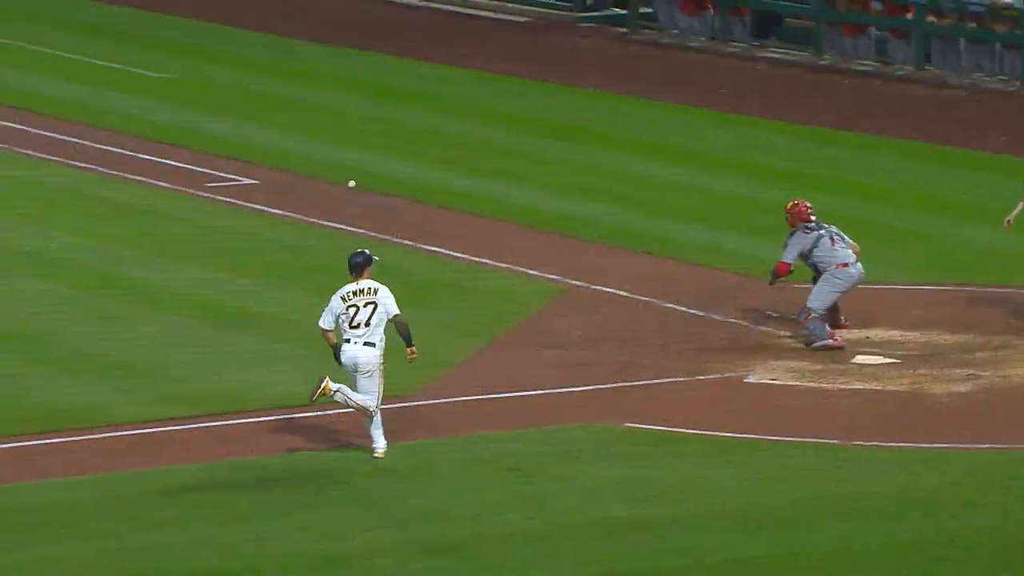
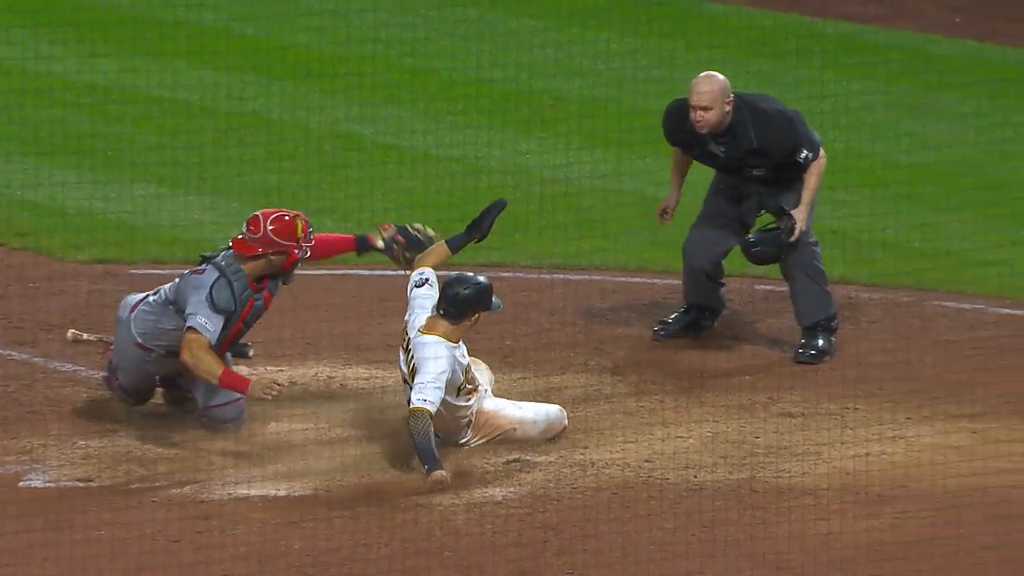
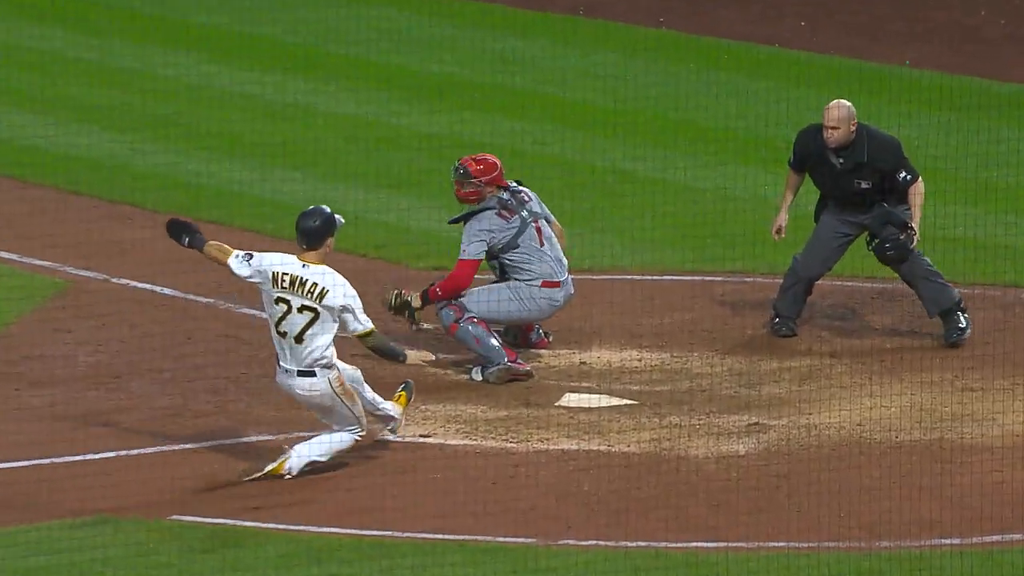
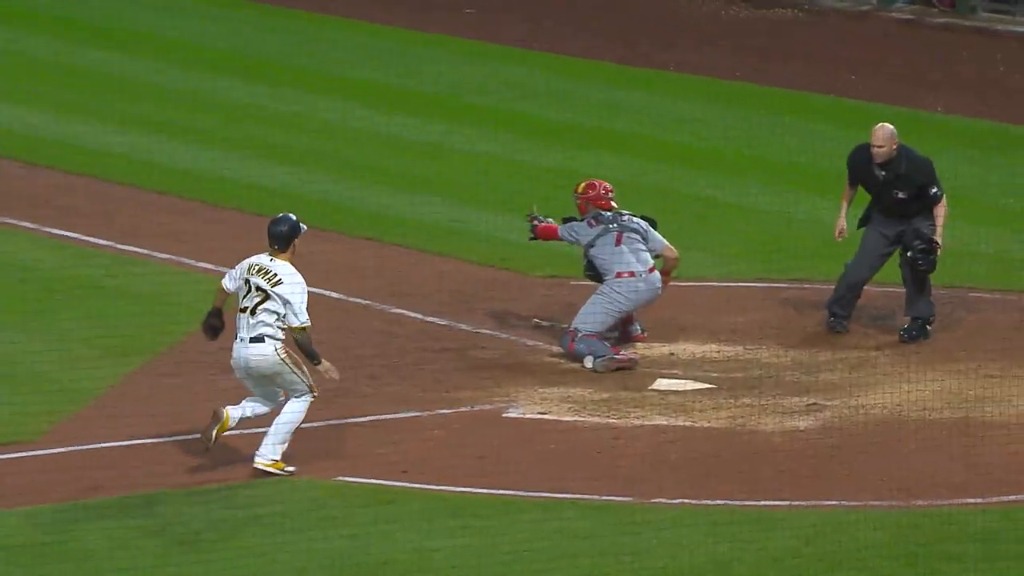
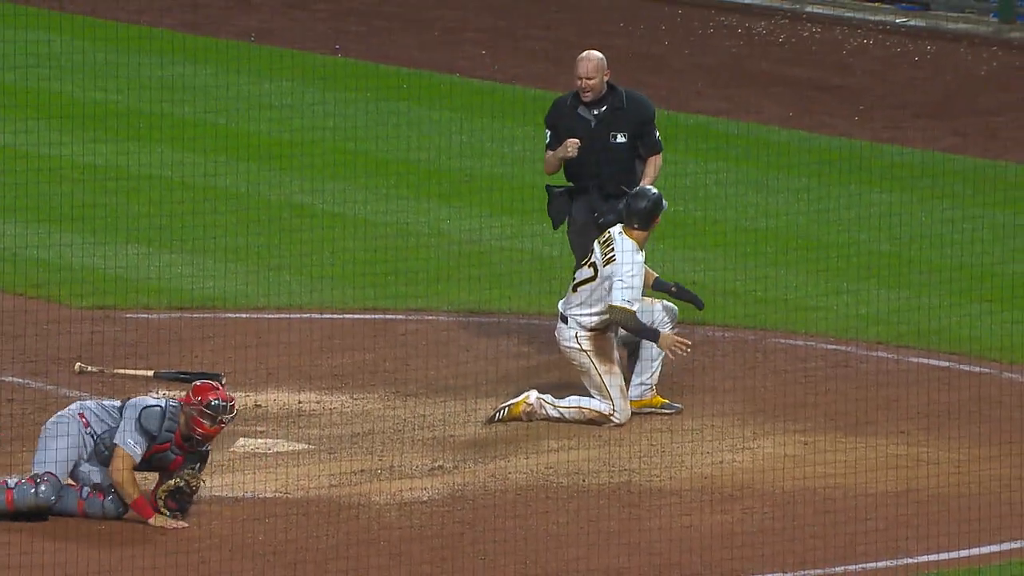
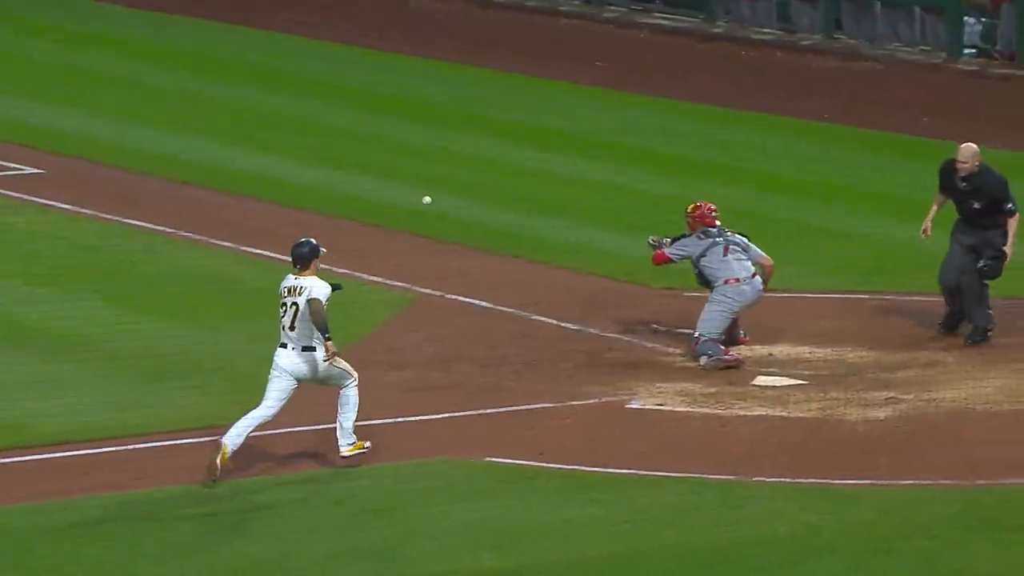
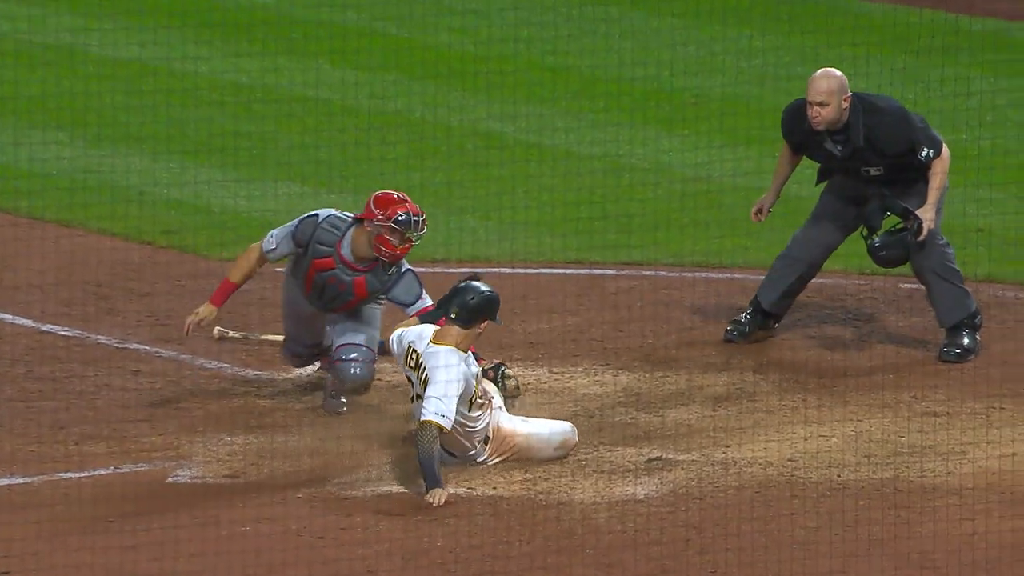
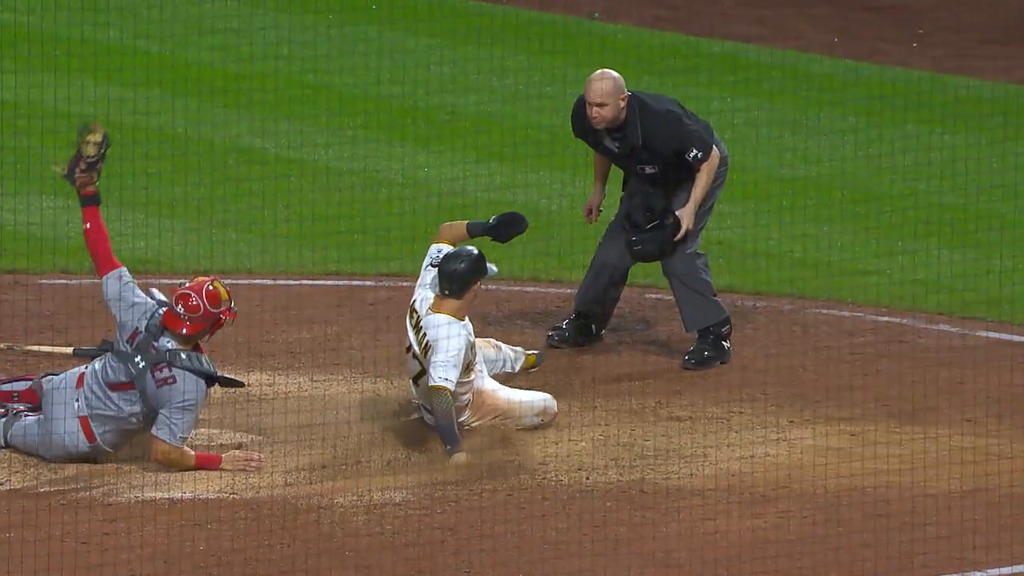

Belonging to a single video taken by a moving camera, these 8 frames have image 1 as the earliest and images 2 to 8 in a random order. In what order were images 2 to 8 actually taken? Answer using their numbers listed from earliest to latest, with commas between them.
6, 4, 3, 7, 2, 8, 5
